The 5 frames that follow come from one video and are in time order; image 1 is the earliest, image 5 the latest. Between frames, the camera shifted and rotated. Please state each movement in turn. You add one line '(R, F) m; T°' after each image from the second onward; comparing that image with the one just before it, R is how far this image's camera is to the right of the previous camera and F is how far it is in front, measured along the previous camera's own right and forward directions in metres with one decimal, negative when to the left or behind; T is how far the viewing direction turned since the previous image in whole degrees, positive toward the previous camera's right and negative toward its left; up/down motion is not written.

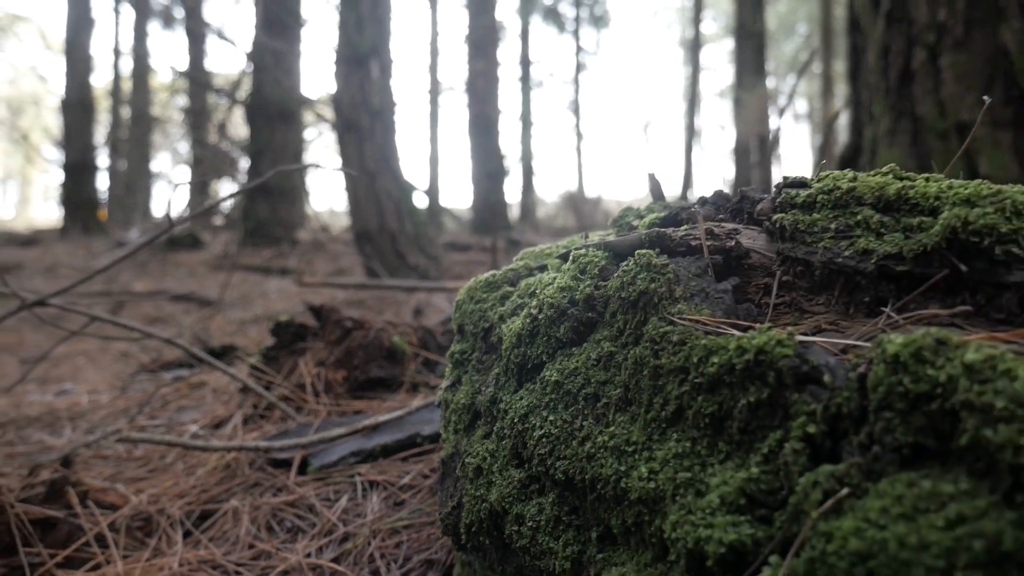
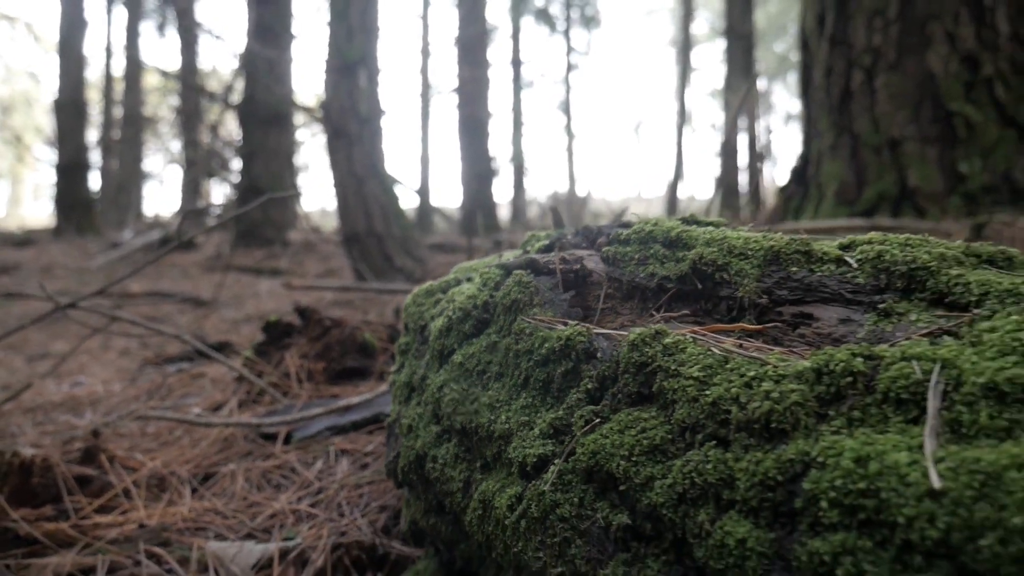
(+0.2, -0.6) m; 0°
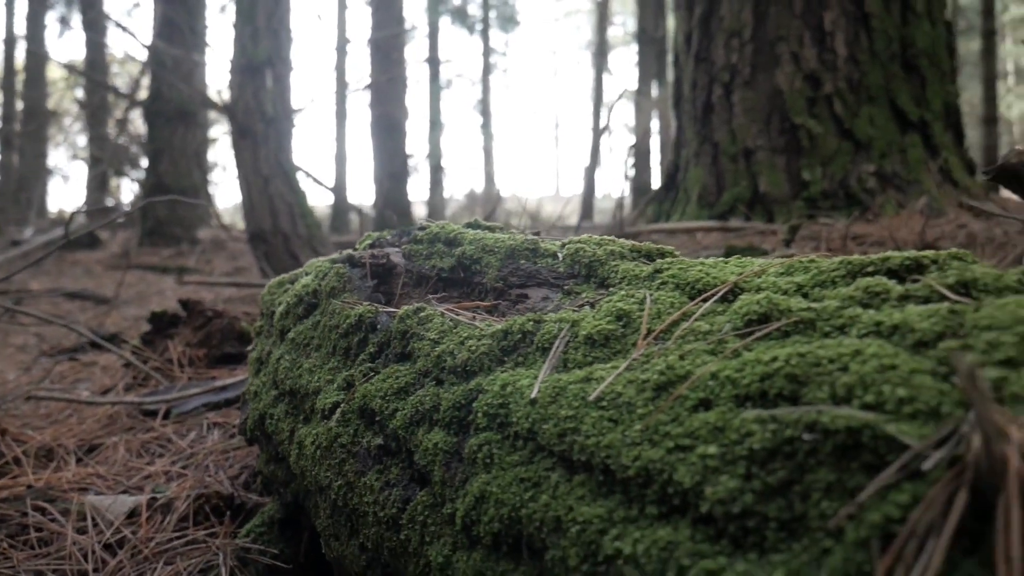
(+0.3, -0.6) m; +5°
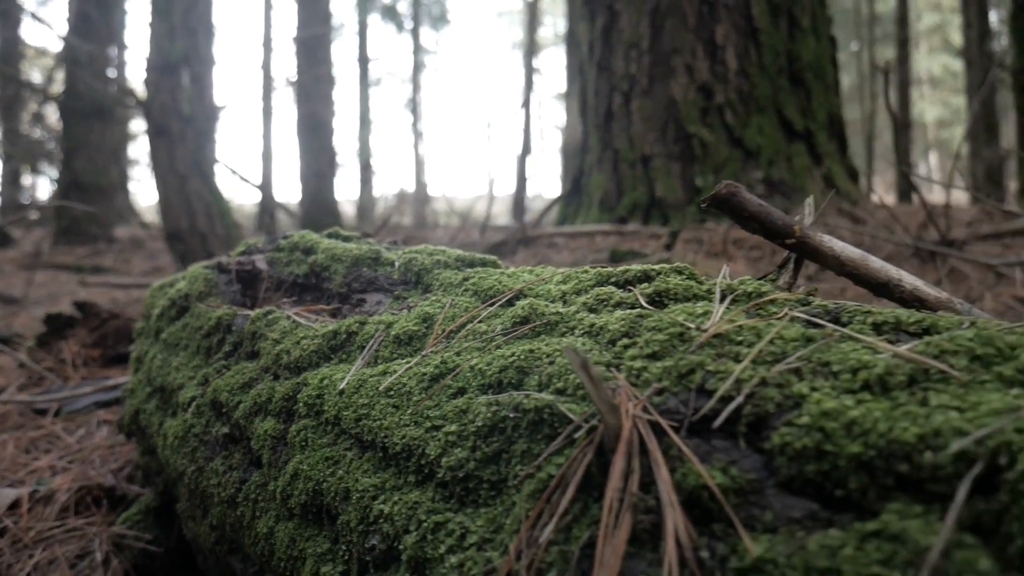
(+0.2, -0.3) m; +4°
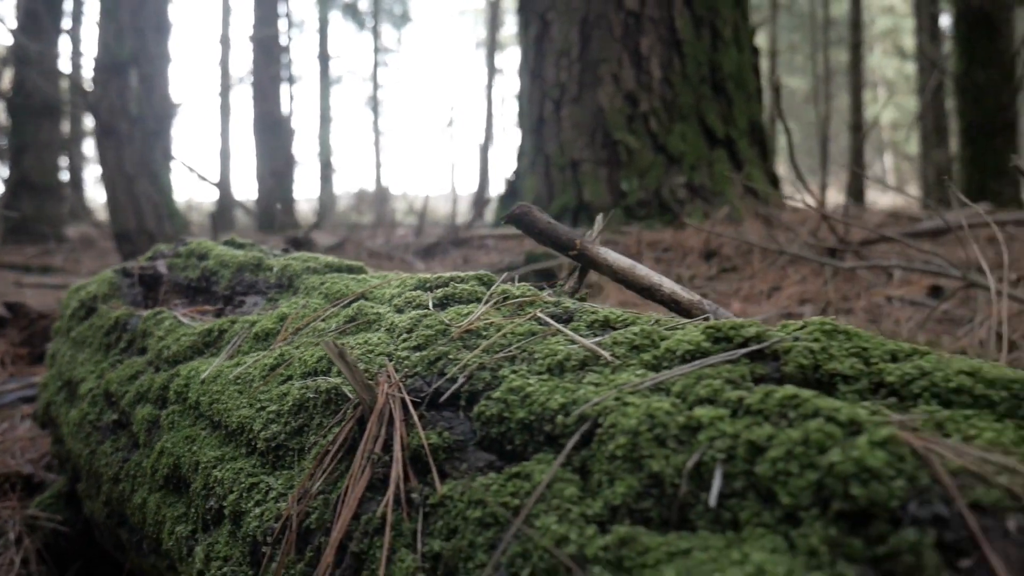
(+0.3, -0.3) m; +2°
